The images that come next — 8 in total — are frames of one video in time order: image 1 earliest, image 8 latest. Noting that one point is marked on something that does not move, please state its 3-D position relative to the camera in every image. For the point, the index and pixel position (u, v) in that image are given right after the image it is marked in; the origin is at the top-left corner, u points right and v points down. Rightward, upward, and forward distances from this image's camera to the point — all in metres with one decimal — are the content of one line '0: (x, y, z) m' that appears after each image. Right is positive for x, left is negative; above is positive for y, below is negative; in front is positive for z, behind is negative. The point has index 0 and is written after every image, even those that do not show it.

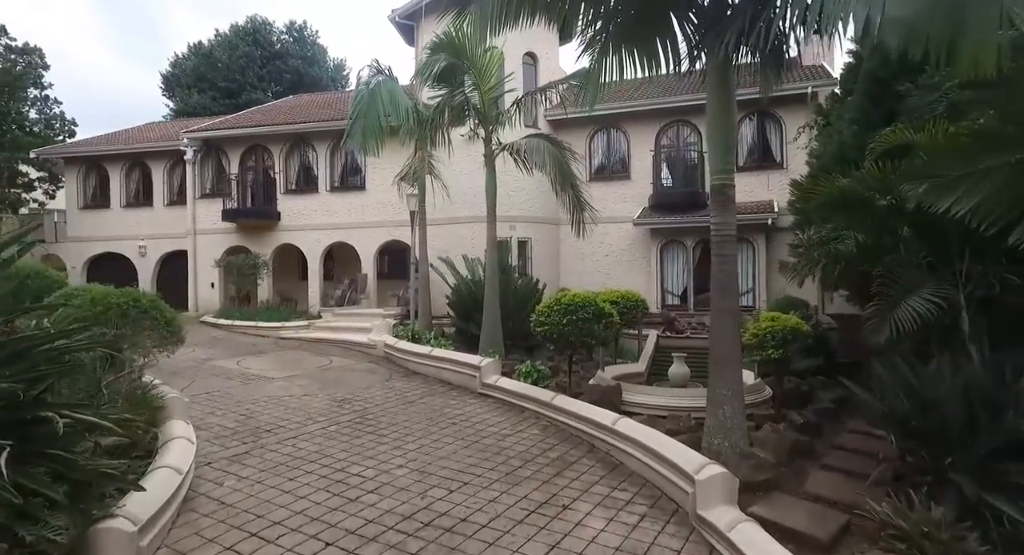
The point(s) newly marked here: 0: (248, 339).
0: (-6.4, -1.5, +13.9) m
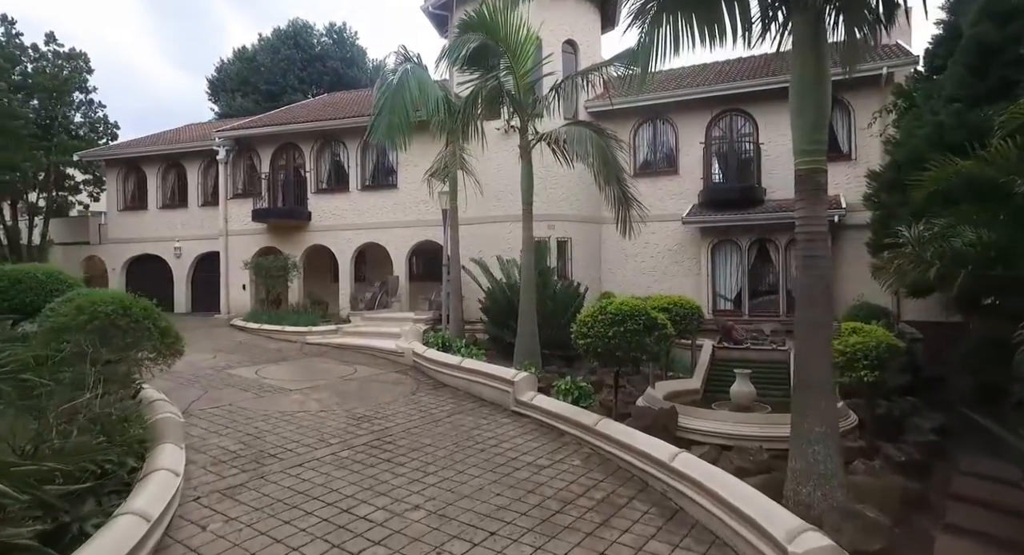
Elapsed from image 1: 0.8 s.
0: (-5.5, -1.6, +13.3) m
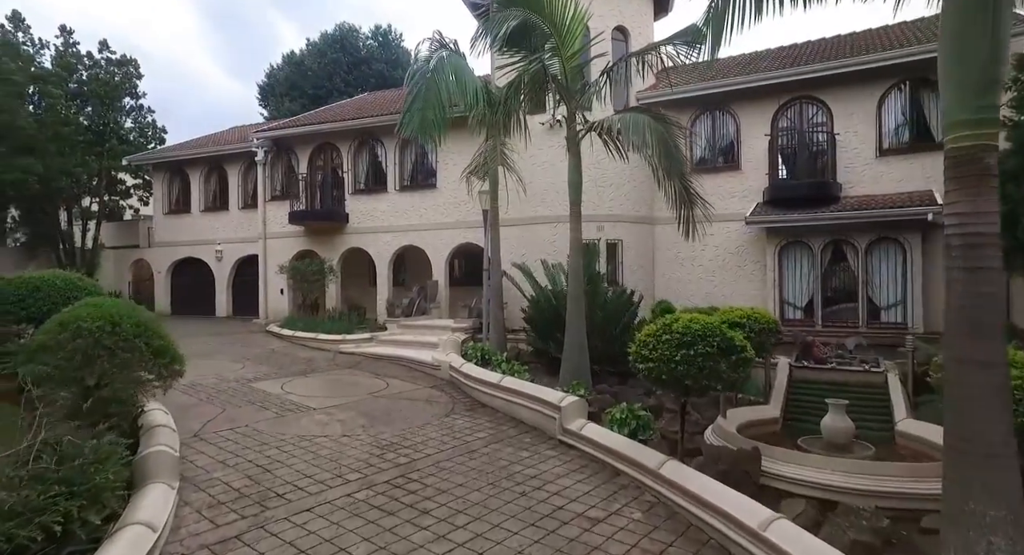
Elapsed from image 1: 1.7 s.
0: (-4.5, -1.7, +12.7) m
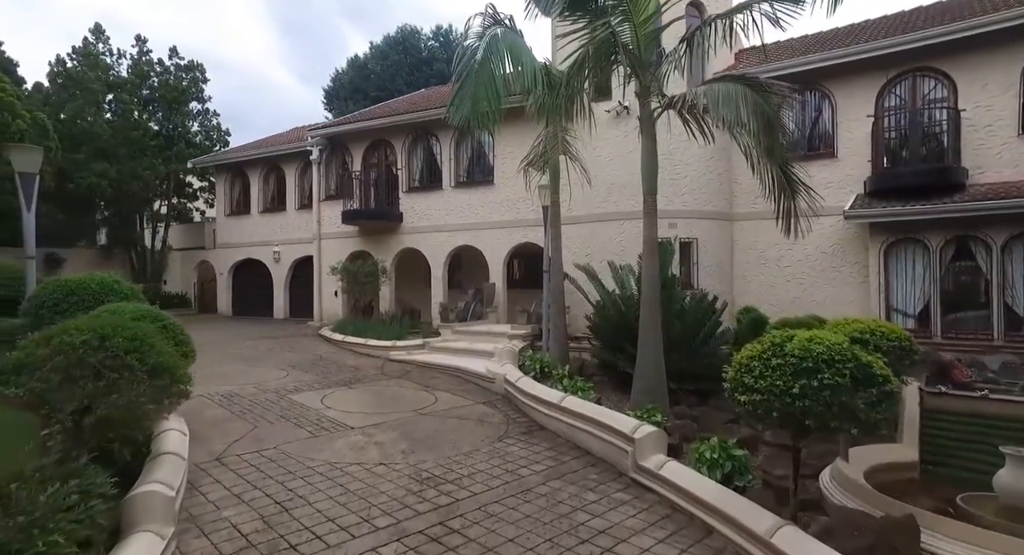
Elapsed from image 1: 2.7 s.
0: (-3.3, -1.8, +11.9) m
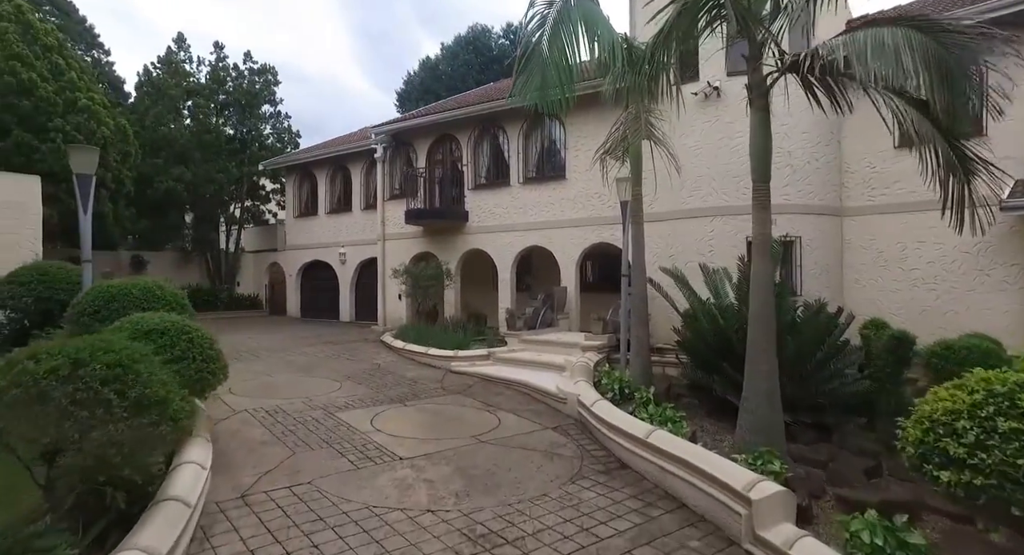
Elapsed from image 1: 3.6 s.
0: (-1.9, -1.8, +11.0) m
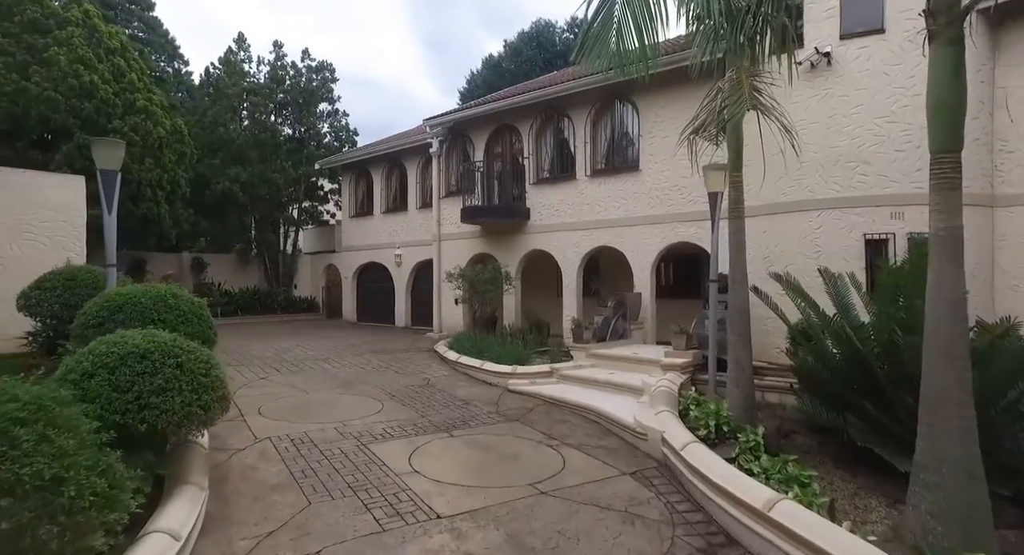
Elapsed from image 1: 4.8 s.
0: (-0.8, -1.9, +9.6) m
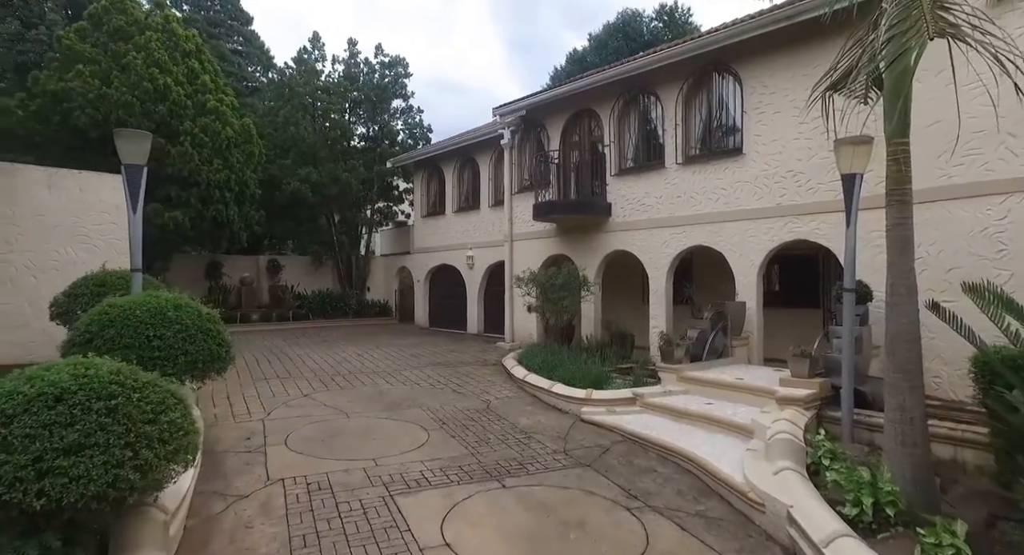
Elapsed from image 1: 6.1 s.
0: (+0.2, -2.0, +8.0) m
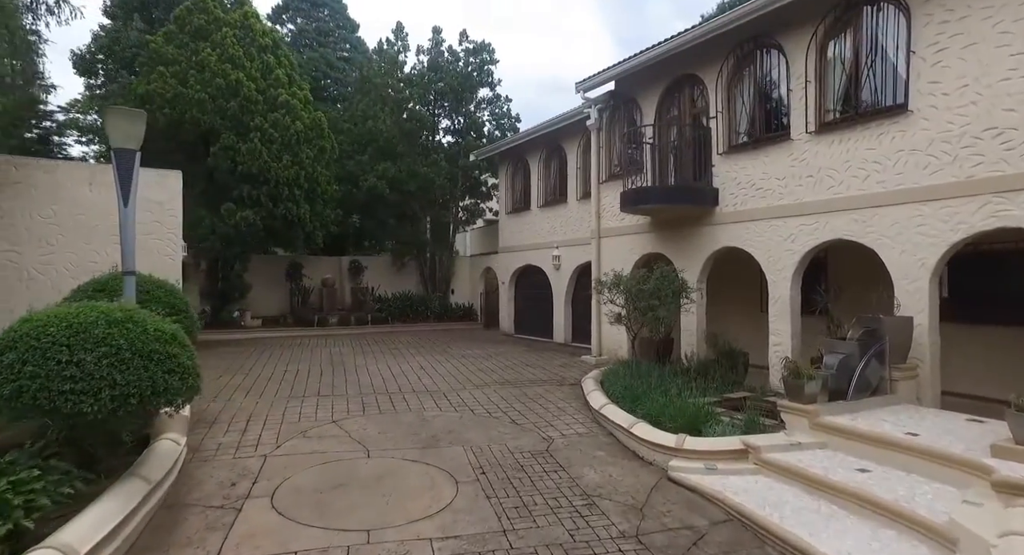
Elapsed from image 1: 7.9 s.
0: (+0.8, -2.1, +5.9) m
